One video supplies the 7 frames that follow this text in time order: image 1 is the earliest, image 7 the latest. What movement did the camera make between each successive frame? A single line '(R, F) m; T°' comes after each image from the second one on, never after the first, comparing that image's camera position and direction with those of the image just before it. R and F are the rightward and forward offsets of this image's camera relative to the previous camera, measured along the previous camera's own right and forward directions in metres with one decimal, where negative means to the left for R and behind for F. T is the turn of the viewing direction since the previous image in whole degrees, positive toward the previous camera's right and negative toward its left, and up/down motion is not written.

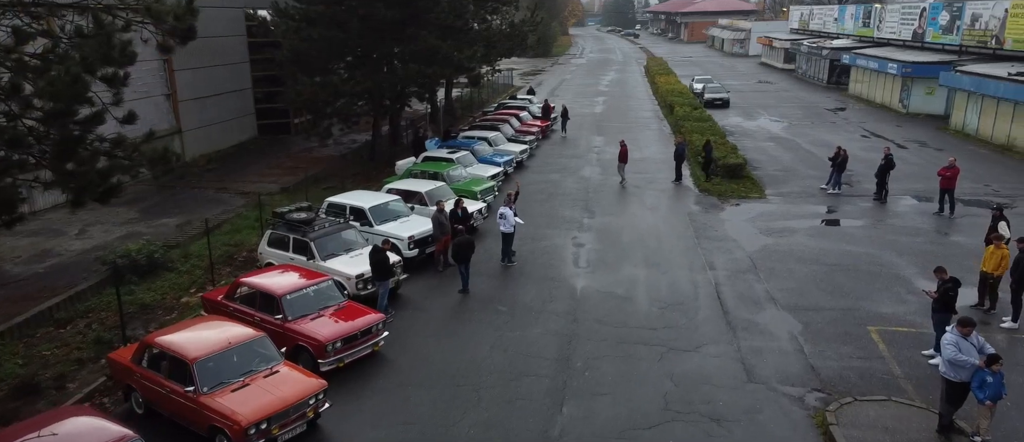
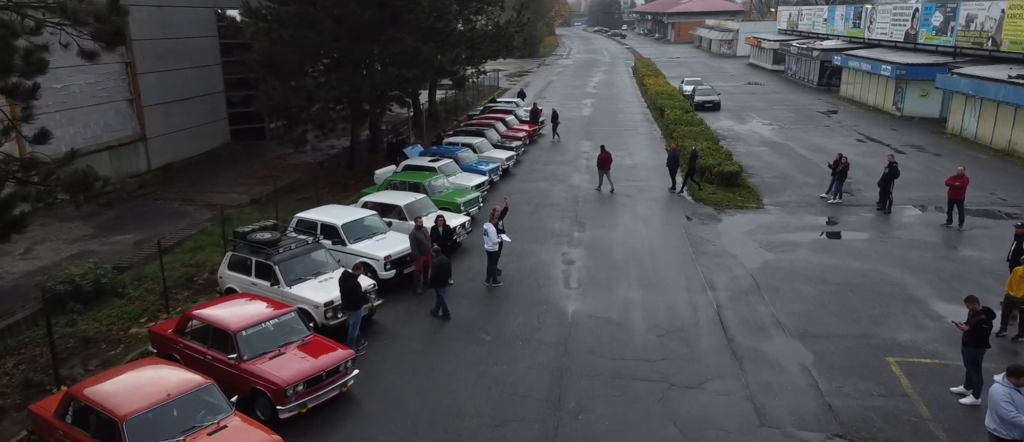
(0.0, +1.2) m; +1°
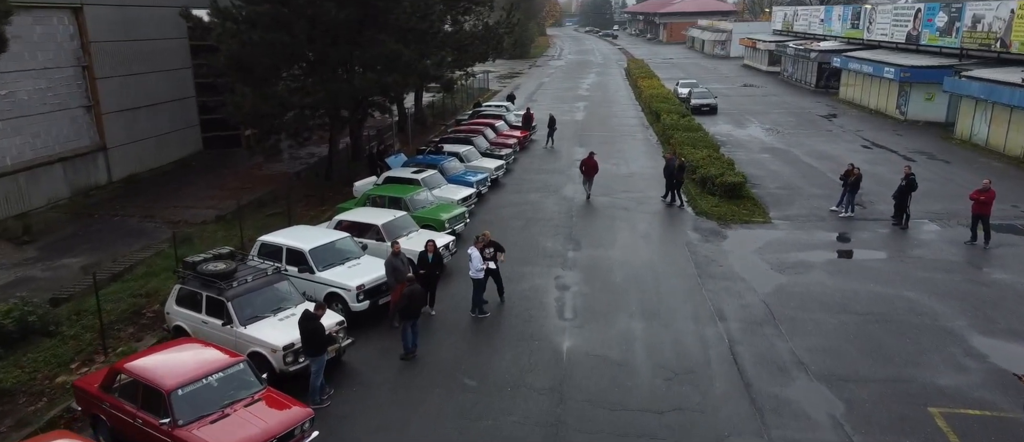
(+0.1, +1.5) m; +1°
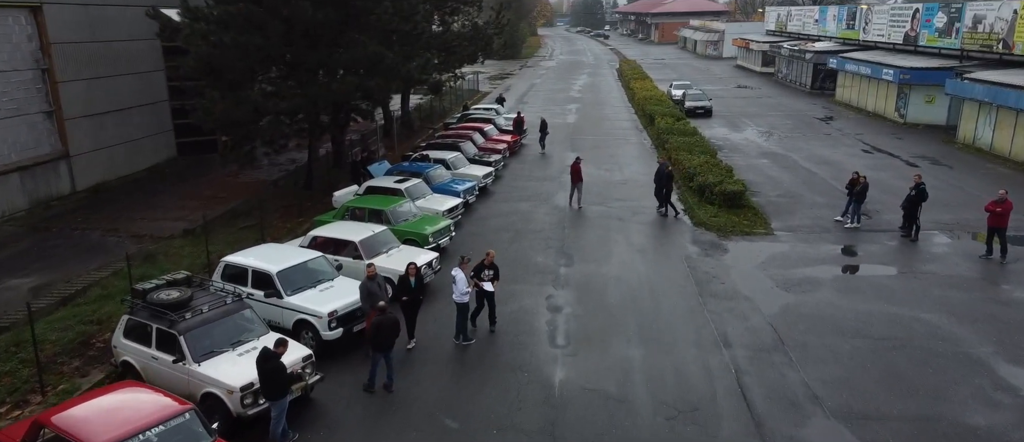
(+0.1, +1.1) m; +1°
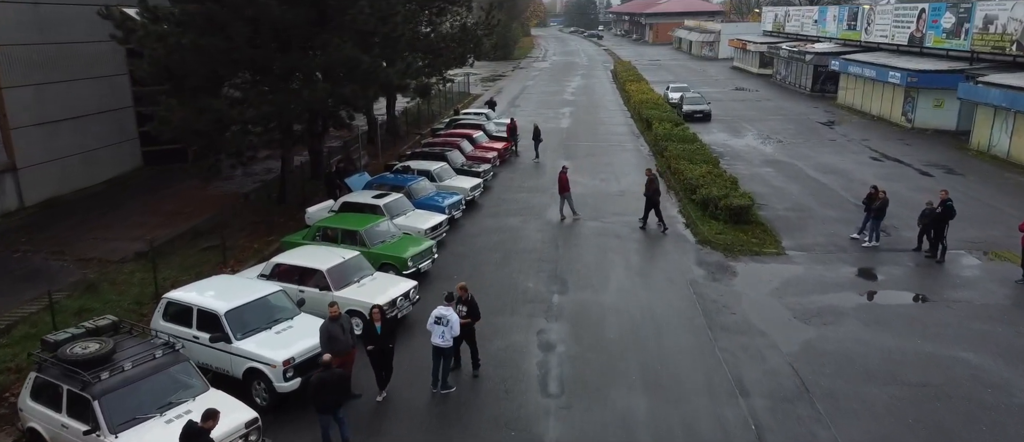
(+0.1, +1.6) m; 0°
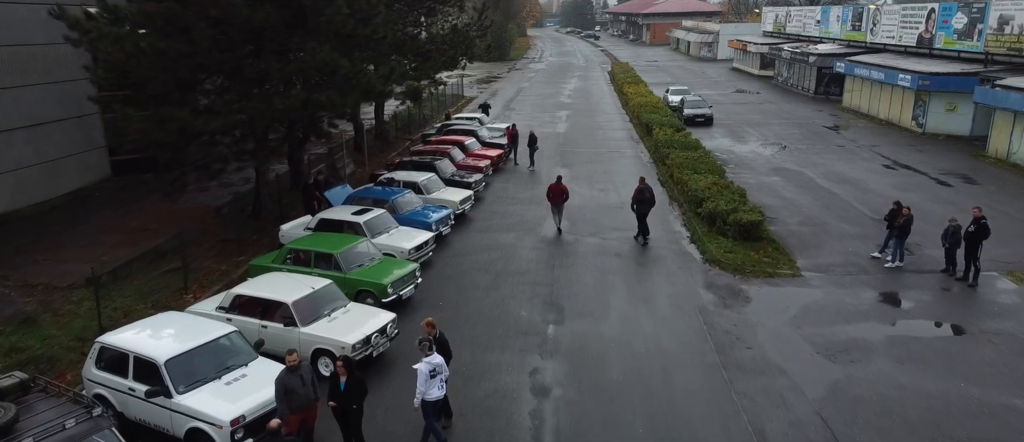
(+0.1, +1.4) m; 0°
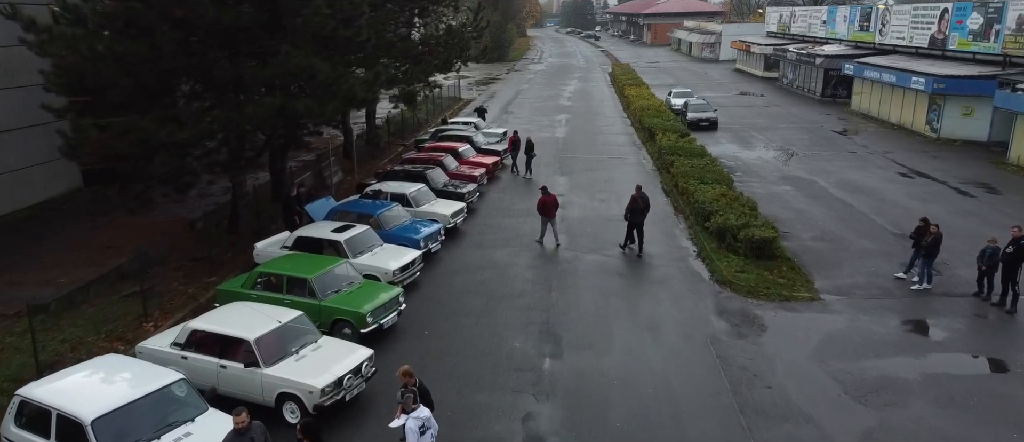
(+0.1, +1.3) m; 0°
